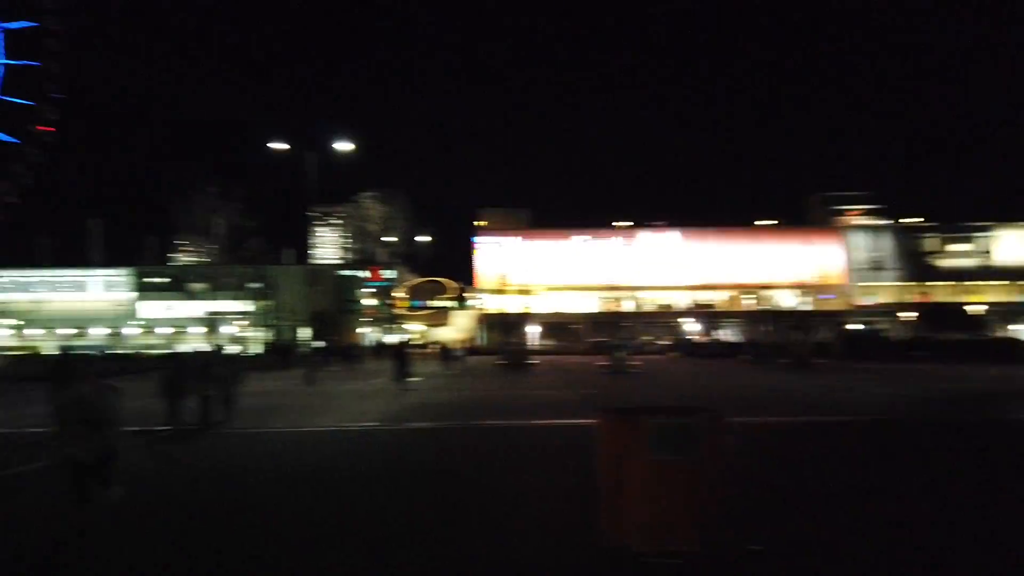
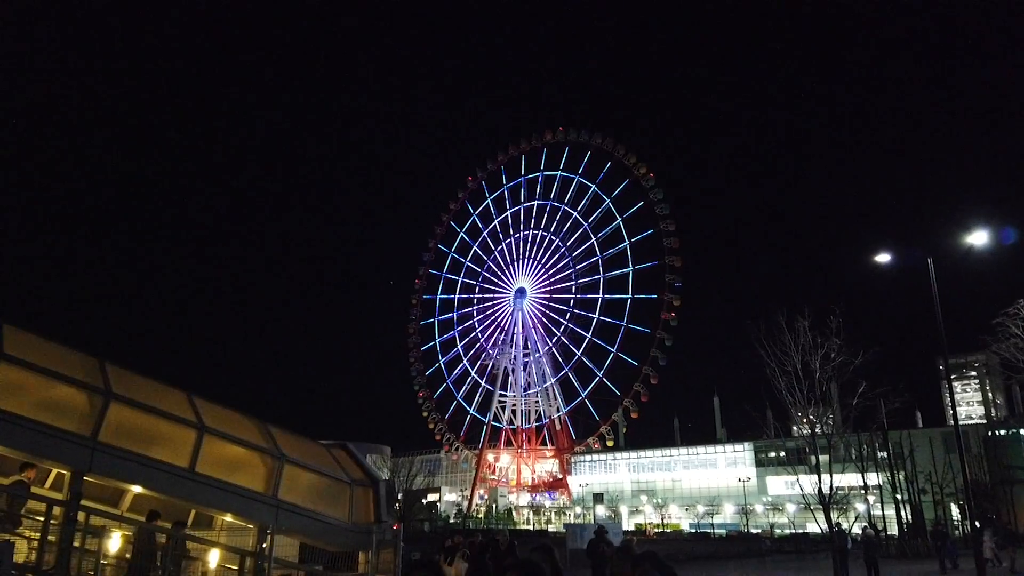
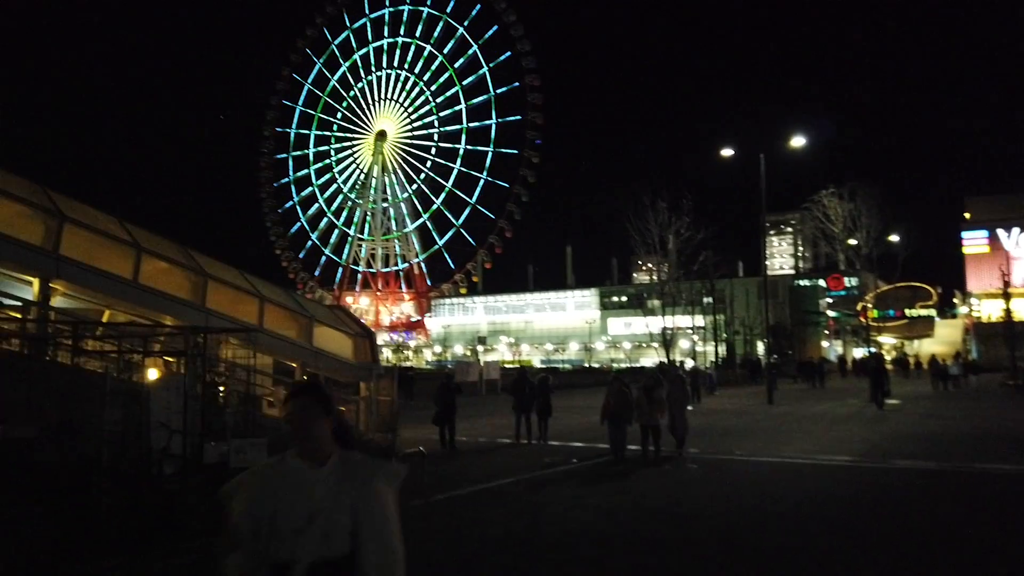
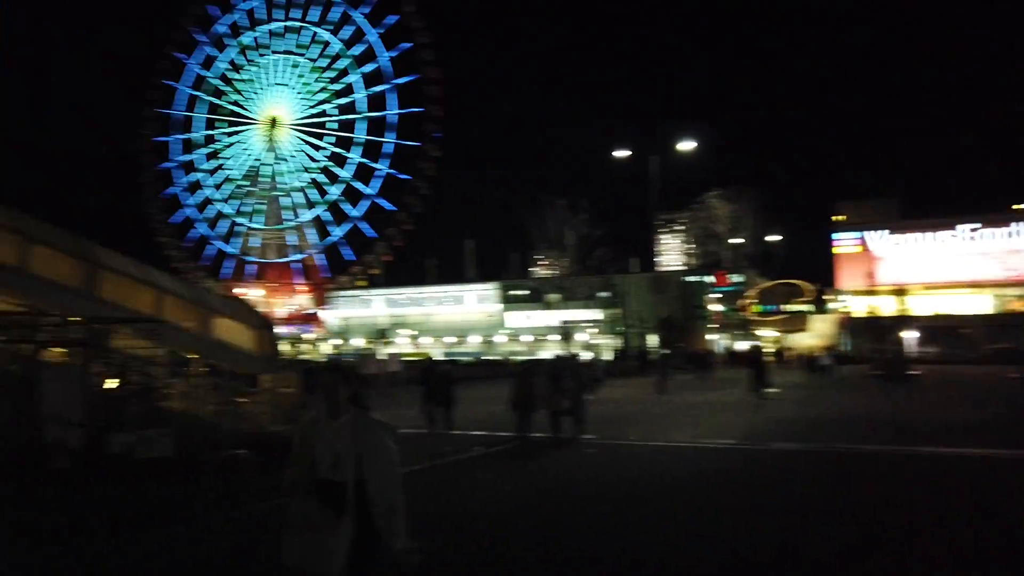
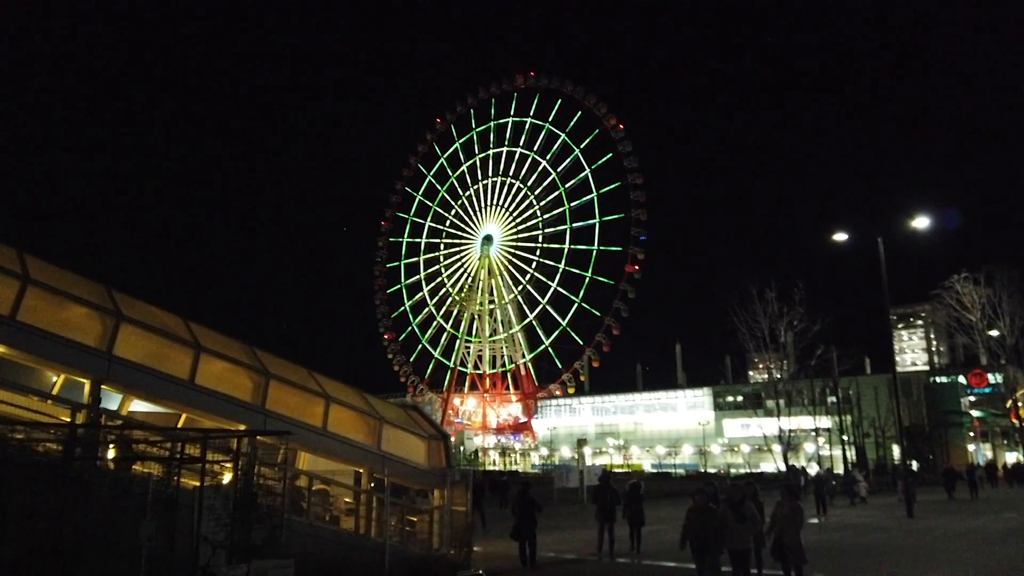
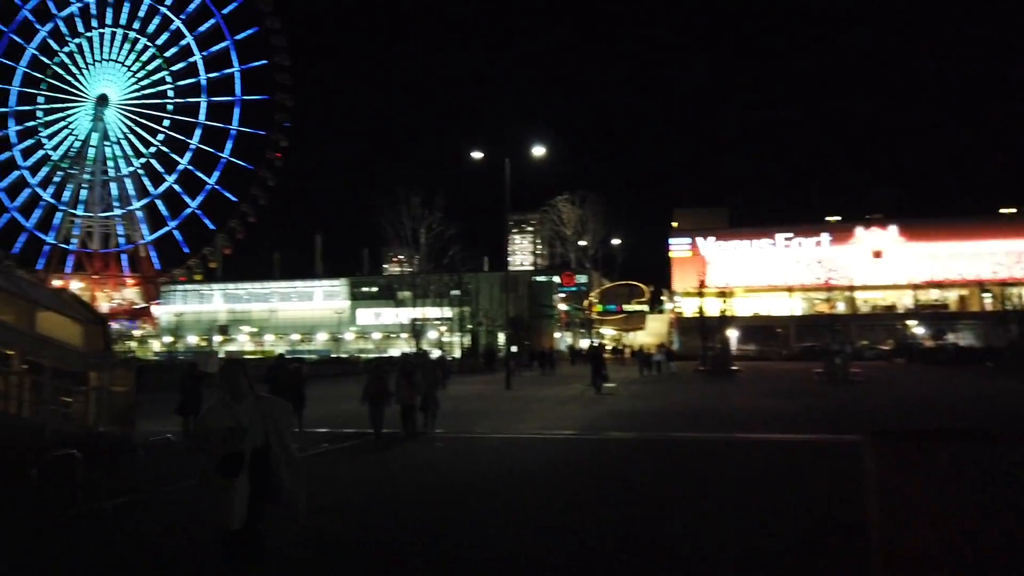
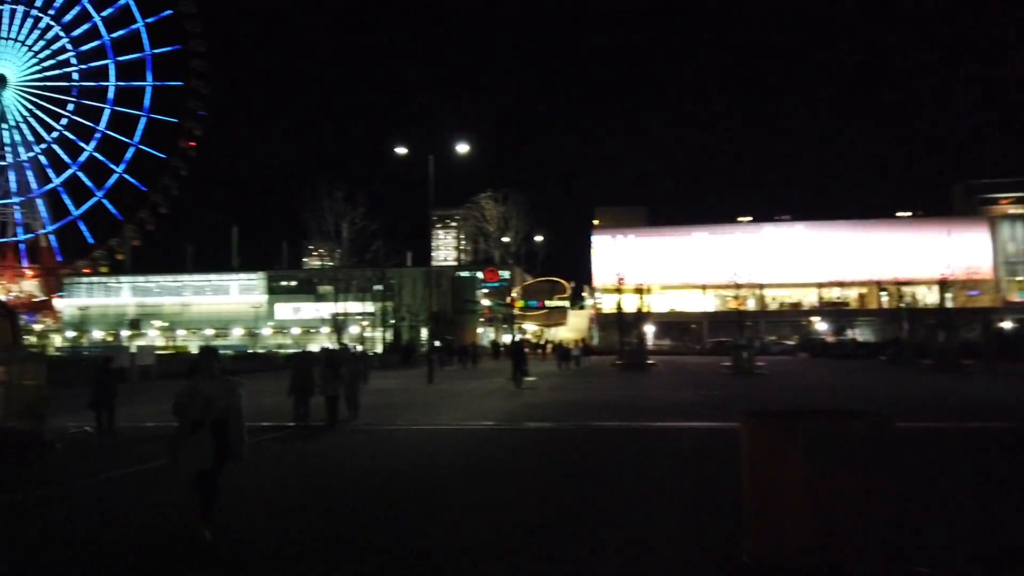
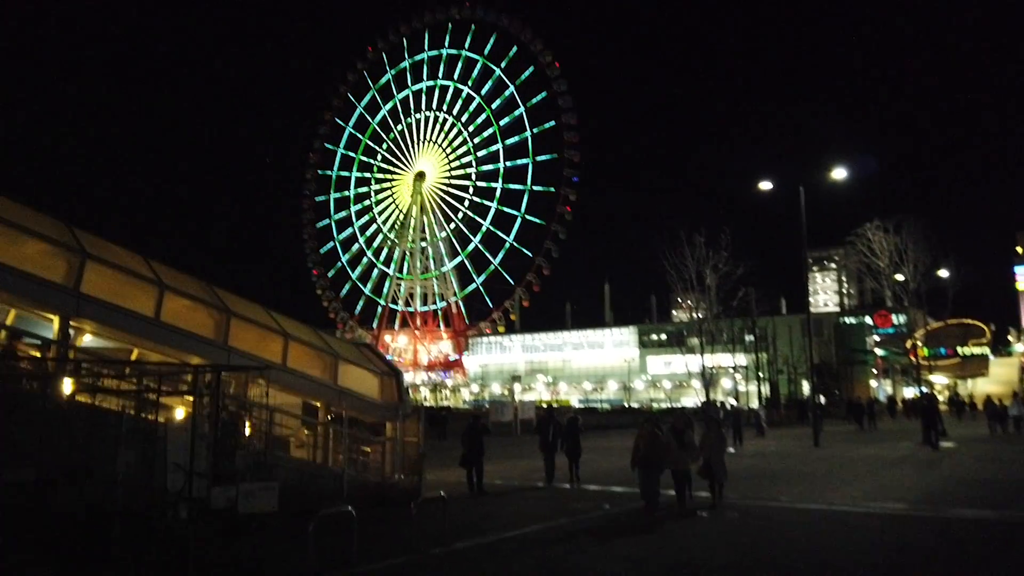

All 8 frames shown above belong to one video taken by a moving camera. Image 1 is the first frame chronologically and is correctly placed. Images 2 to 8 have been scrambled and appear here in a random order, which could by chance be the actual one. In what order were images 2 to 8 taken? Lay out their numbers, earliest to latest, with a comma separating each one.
7, 6, 4, 3, 8, 5, 2
